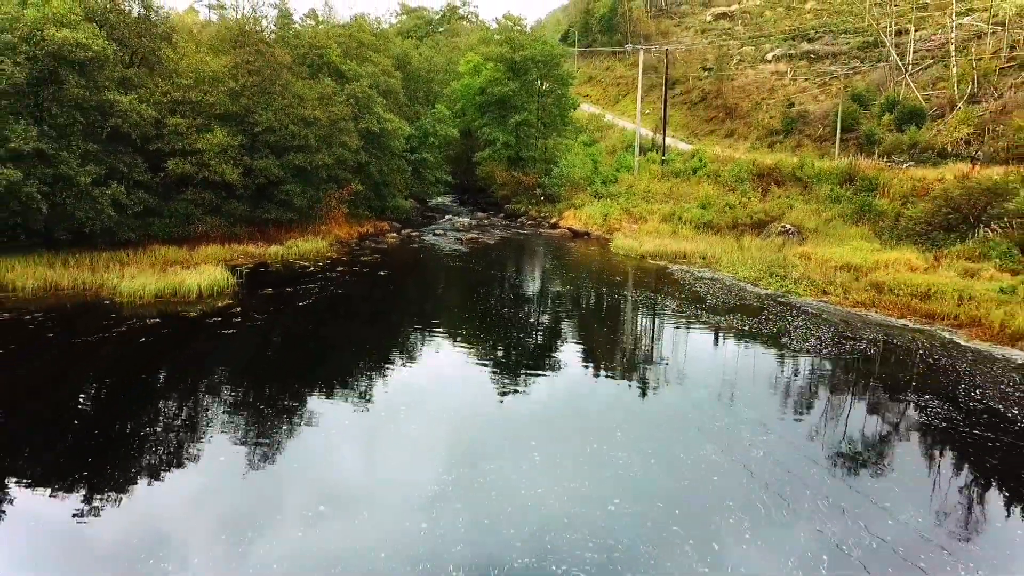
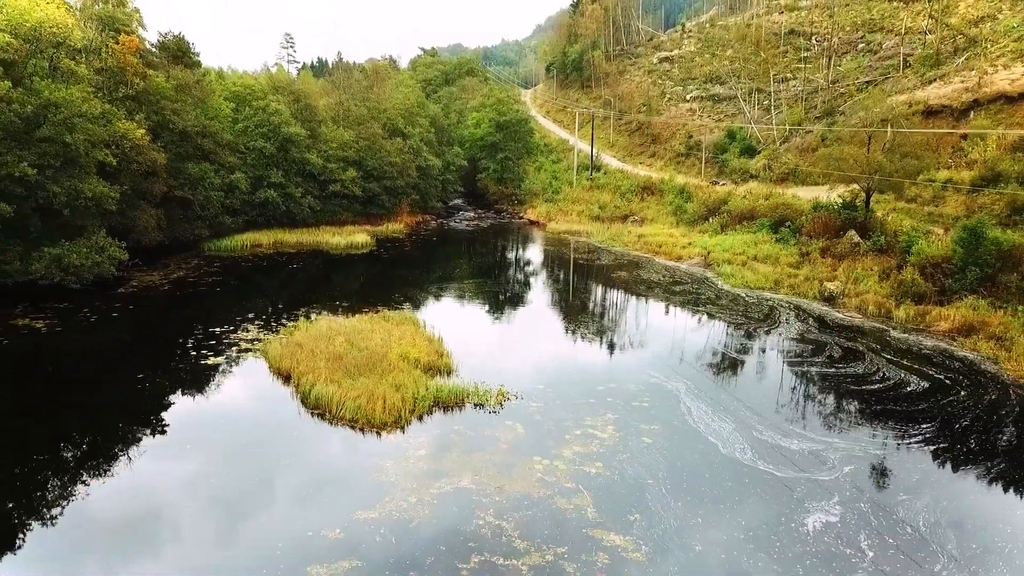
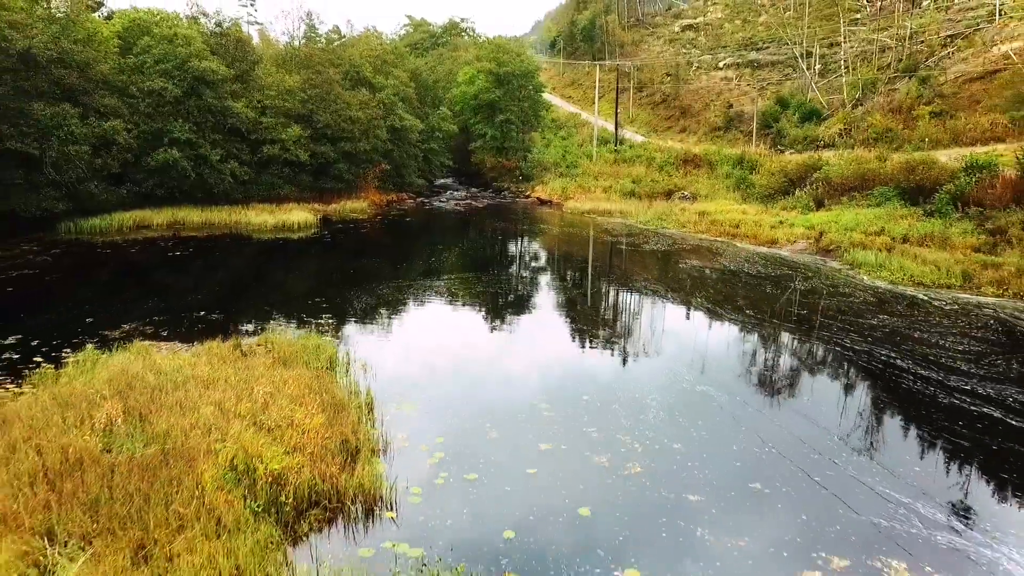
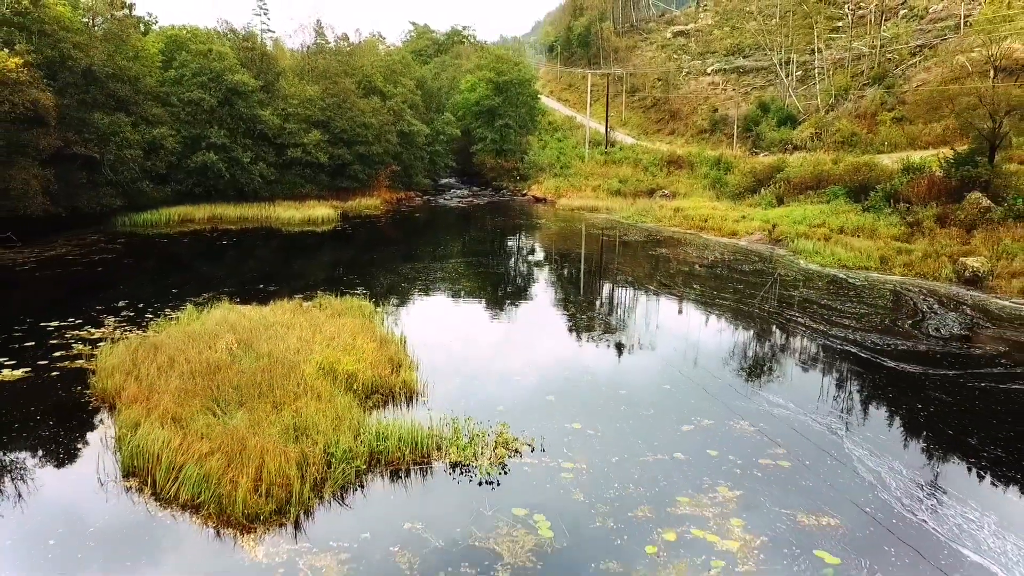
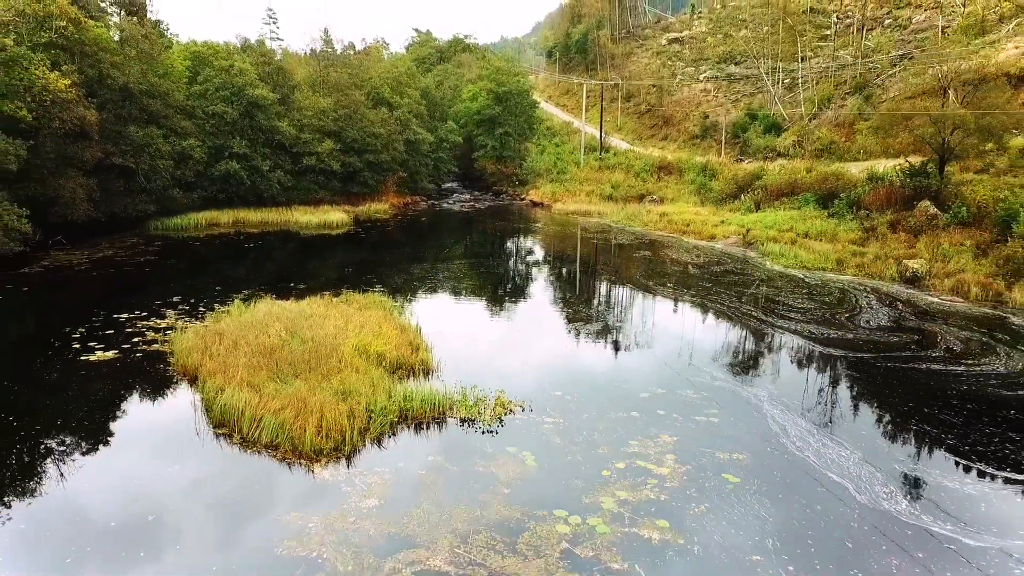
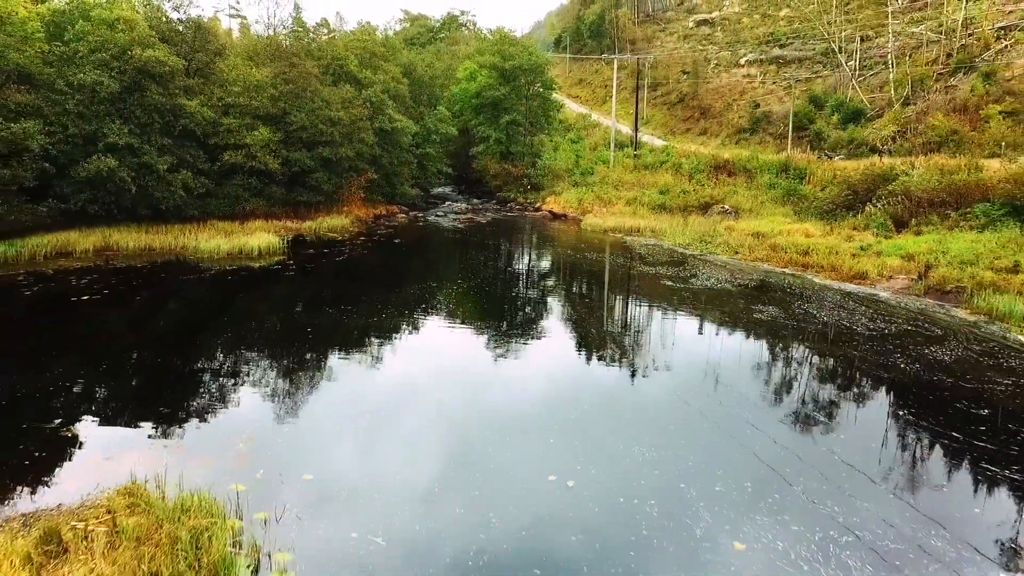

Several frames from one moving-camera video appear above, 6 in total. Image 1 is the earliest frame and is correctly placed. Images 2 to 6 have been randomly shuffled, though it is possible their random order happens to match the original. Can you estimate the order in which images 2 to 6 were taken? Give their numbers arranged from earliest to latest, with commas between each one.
6, 3, 4, 5, 2
